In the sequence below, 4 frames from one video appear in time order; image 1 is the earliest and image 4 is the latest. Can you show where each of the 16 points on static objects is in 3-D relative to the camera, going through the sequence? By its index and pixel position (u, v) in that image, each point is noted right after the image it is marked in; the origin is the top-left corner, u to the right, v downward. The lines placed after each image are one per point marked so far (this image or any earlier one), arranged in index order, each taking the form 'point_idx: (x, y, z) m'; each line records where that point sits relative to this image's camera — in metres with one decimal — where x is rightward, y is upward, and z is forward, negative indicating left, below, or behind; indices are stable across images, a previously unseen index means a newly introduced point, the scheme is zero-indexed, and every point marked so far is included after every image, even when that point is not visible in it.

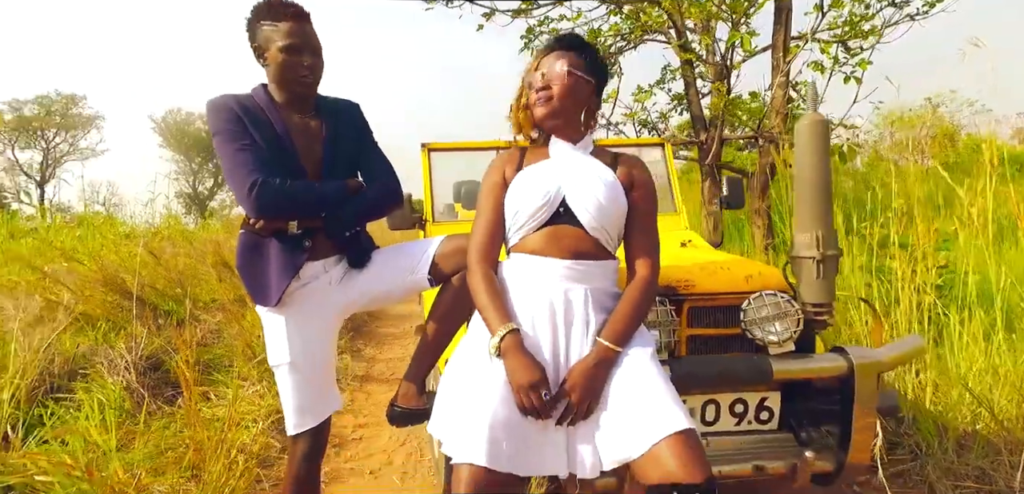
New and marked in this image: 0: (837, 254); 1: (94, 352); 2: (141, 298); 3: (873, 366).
0: (+1.0, 0.0, +1.9) m
1: (-2.4, -0.6, +3.4) m
2: (-2.7, -0.4, +4.1) m
3: (+1.2, -0.4, +1.8) m
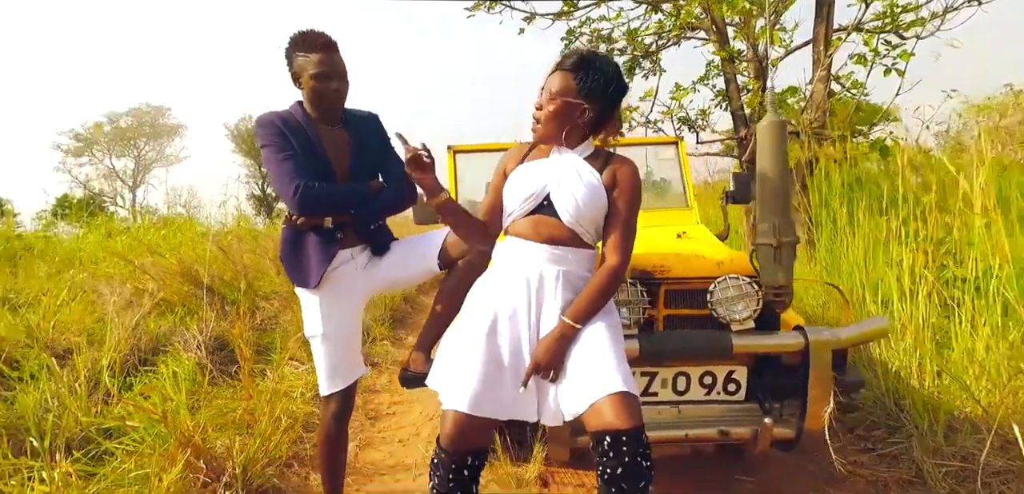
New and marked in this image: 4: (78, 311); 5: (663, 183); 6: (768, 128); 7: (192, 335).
0: (+1.0, 0.0, +2.1) m
1: (-2.3, -0.6, +3.9) m
2: (-2.4, -0.3, +4.7) m
3: (+1.1, -0.3, +2.0) m
4: (-3.0, -0.4, +3.9) m
5: (+1.0, +0.4, +3.8) m
6: (+0.9, +0.4, +2.1) m
7: (-2.1, -0.6, +3.8) m
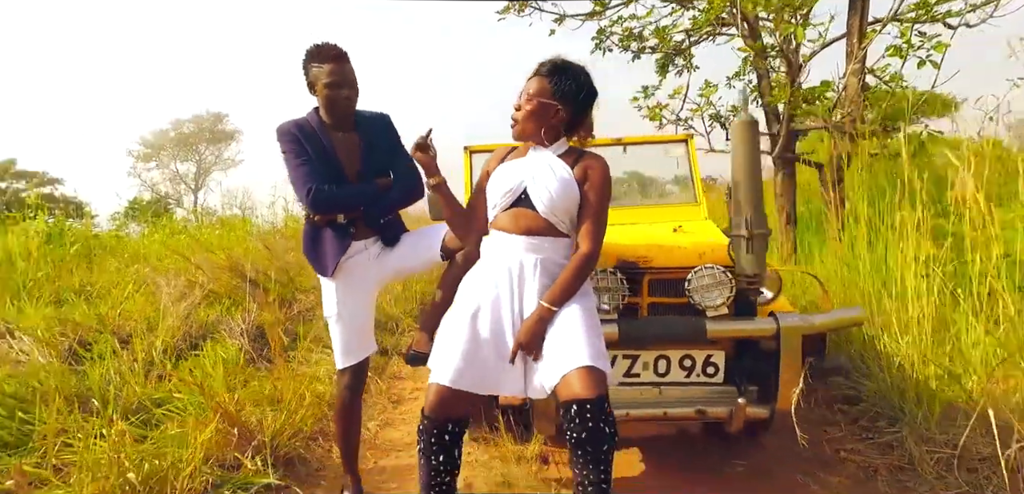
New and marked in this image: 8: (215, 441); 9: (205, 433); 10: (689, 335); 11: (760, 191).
0: (+1.0, +0.1, +2.2) m
1: (-2.2, -0.5, +4.3) m
2: (-2.3, -0.3, +5.1) m
3: (+1.1, -0.3, +2.1) m
4: (-2.9, -0.4, +4.4) m
5: (+1.1, +0.5, +3.9) m
6: (+0.9, +0.5, +2.2) m
7: (-2.0, -0.6, +4.2) m
8: (-1.2, -0.8, +2.4) m
9: (-1.3, -0.8, +2.4) m
10: (+0.7, -0.3, +2.2) m
11: (+1.0, +0.2, +2.2) m
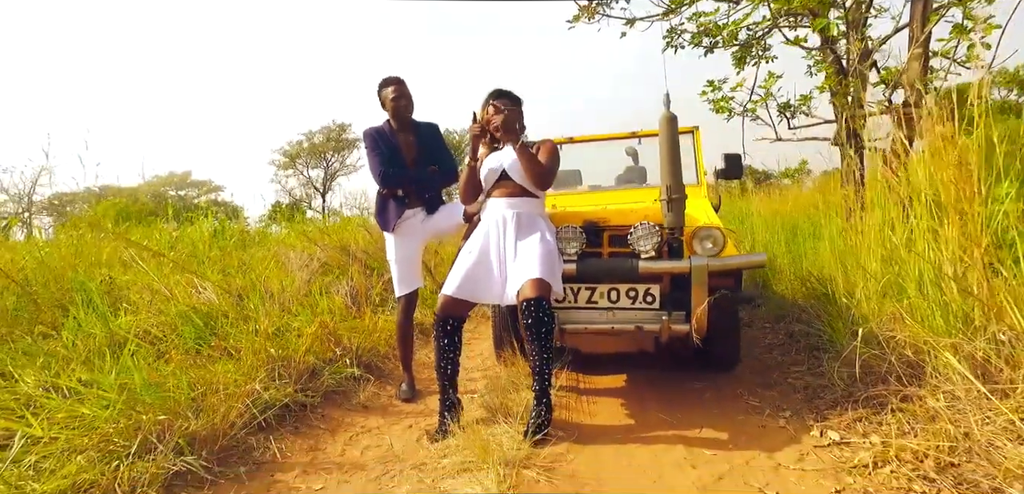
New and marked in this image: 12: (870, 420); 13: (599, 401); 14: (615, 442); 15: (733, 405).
0: (+0.9, +0.3, +3.0) m
1: (-1.8, -0.4, +5.7) m
2: (-1.7, -0.1, +6.5) m
3: (+1.0, -0.1, +3.0) m
4: (-2.4, -0.2, +5.9) m
5: (+1.4, +0.7, +4.7) m
6: (+0.8, +0.7, +3.1) m
7: (-1.7, -0.4, +5.6) m
8: (-1.2, -0.6, +3.7) m
9: (-1.3, -0.6, +3.6) m
10: (+0.6, -0.1, +3.1) m
11: (+0.9, +0.4, +3.0) m
12: (+1.7, -0.8, +2.7) m
13: (+0.5, -0.9, +3.4) m
14: (+0.5, -0.9, +2.7) m
15: (+1.2, -0.9, +3.2) m
